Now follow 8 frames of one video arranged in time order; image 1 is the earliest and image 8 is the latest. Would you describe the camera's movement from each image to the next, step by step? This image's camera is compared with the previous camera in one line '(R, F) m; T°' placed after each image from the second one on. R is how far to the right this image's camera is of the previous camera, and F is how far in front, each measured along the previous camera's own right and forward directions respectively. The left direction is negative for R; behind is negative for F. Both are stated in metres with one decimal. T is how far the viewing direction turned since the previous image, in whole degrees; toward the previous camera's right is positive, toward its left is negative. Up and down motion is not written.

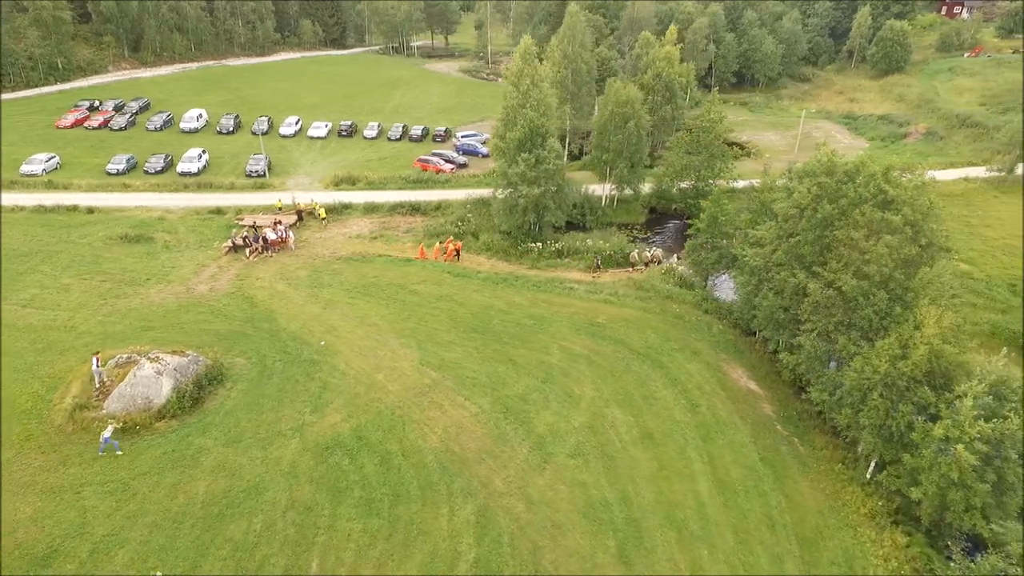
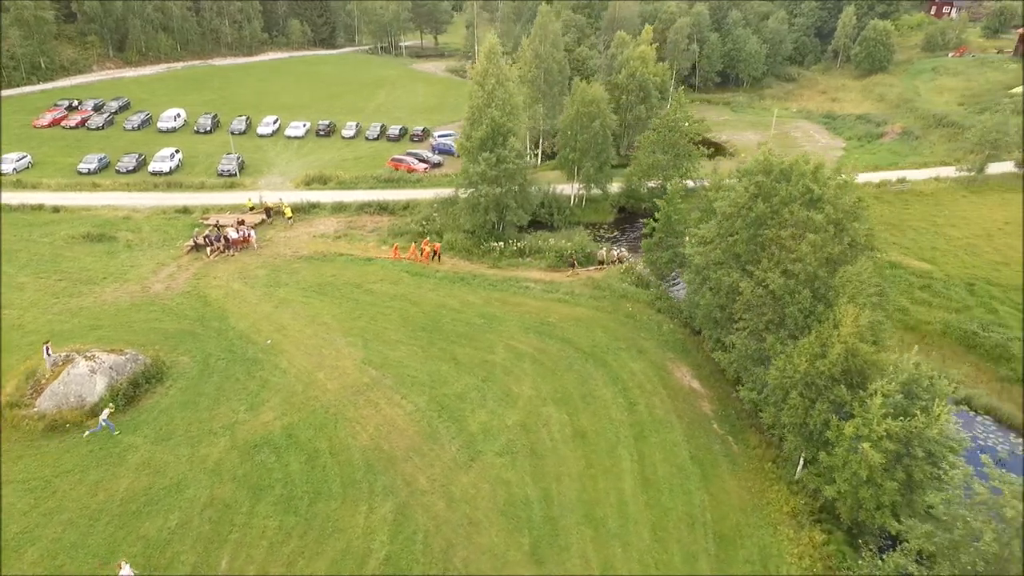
(+2.2, 0.0) m; 0°
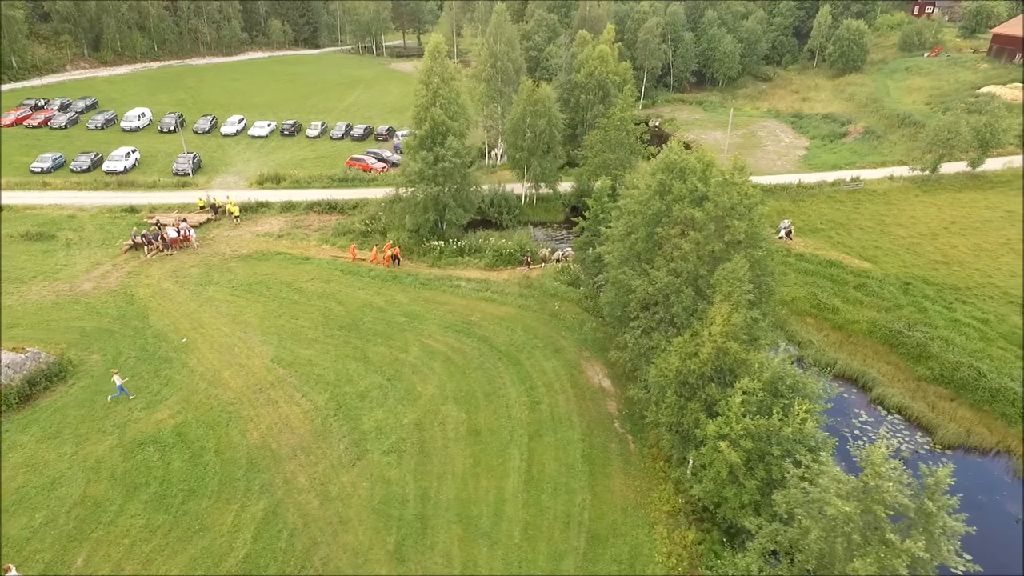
(+3.4, +0.1) m; 0°
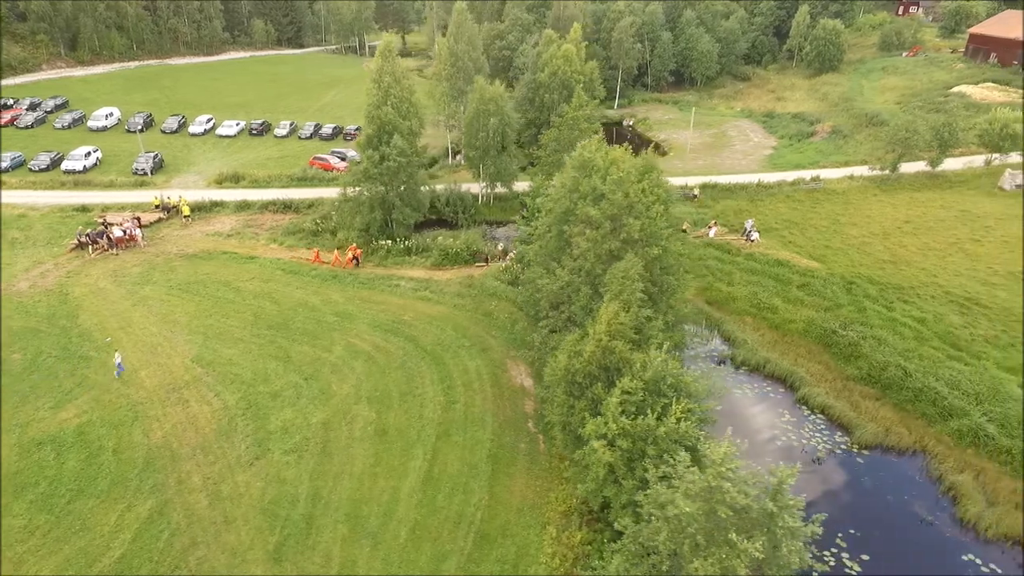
(+2.9, +0.1) m; 0°
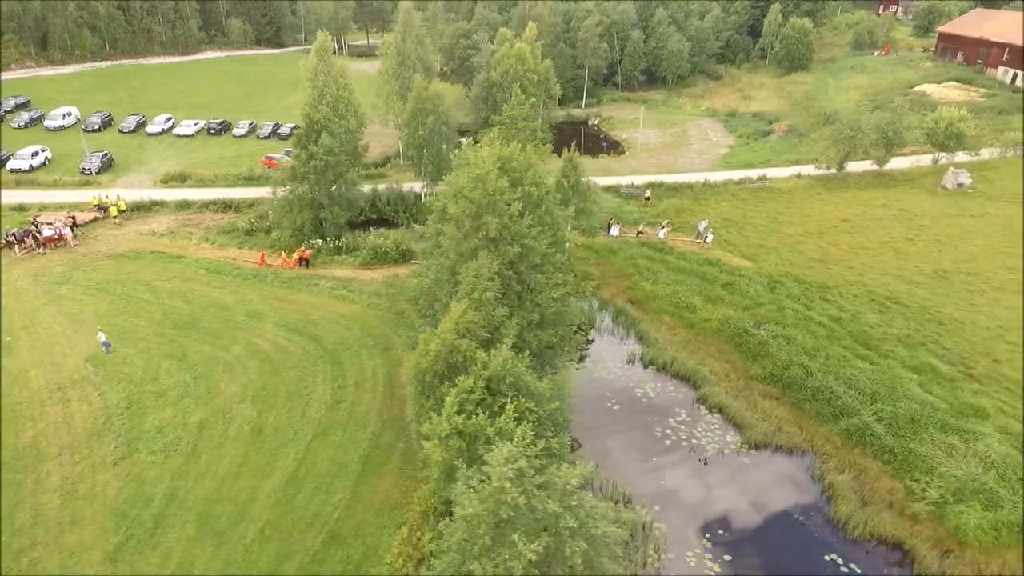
(+3.9, +0.1) m; 0°
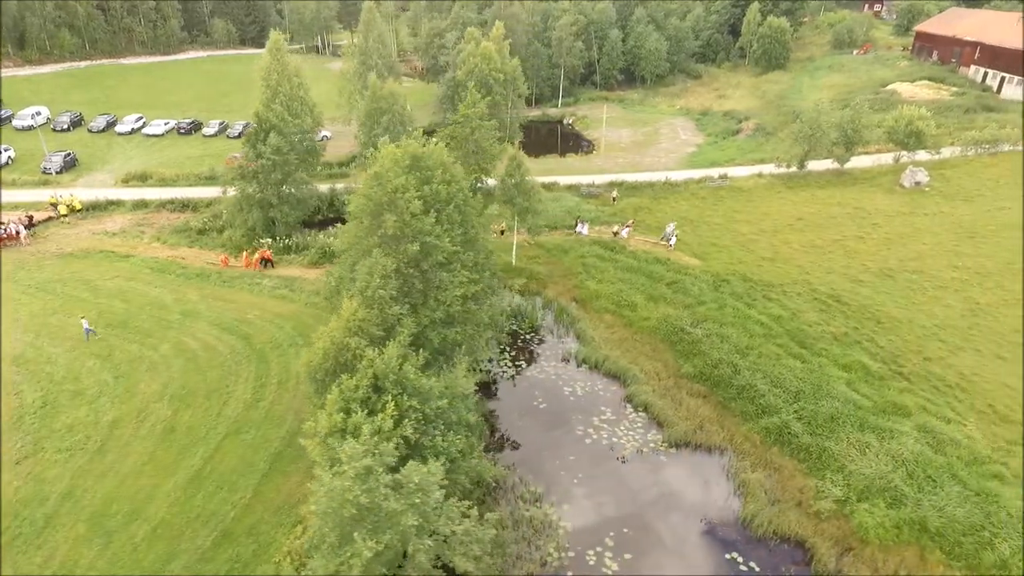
(+2.7, 0.0) m; 0°
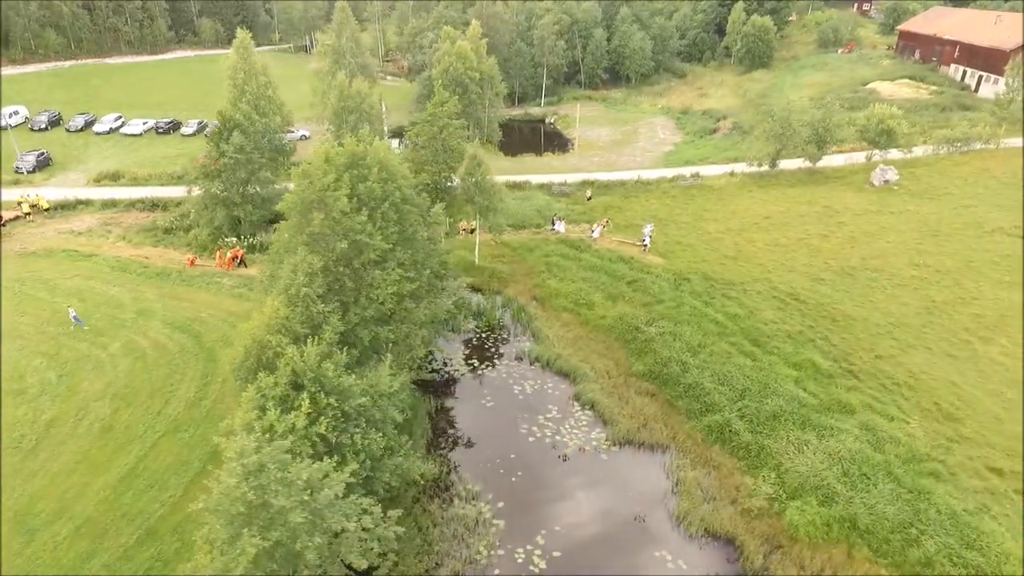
(+1.9, 0.0) m; 0°
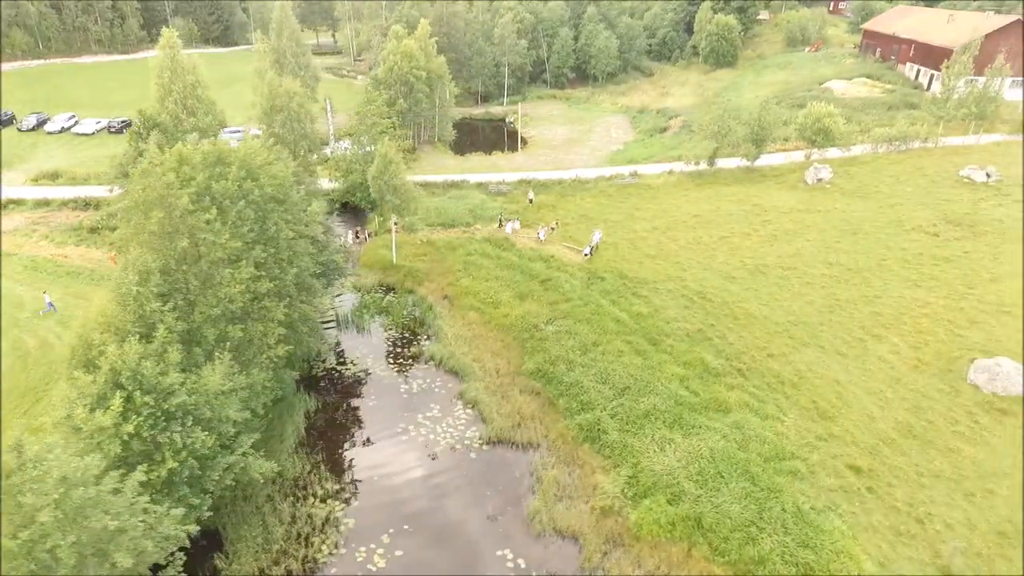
(+4.3, 0.0) m; 0°
